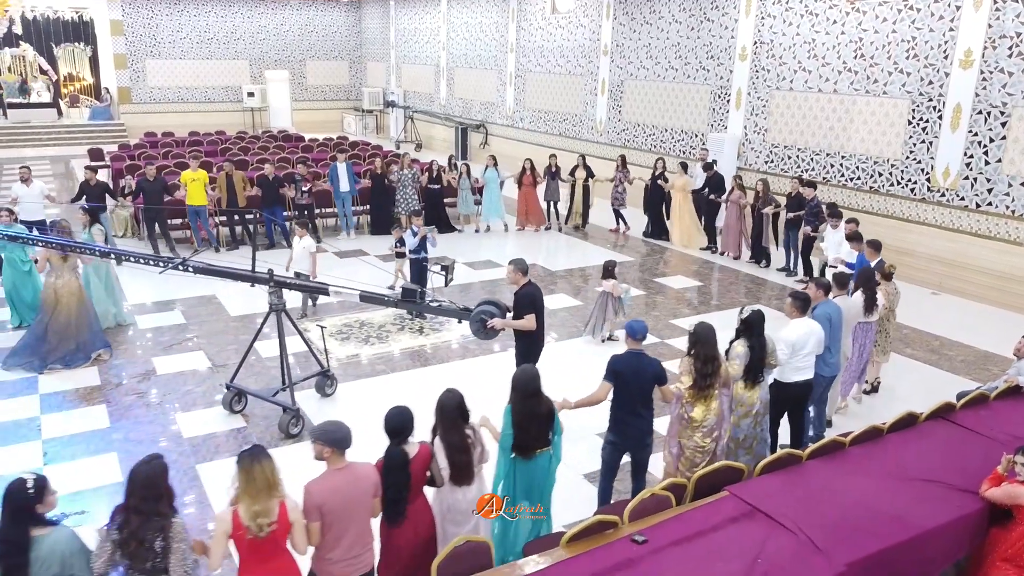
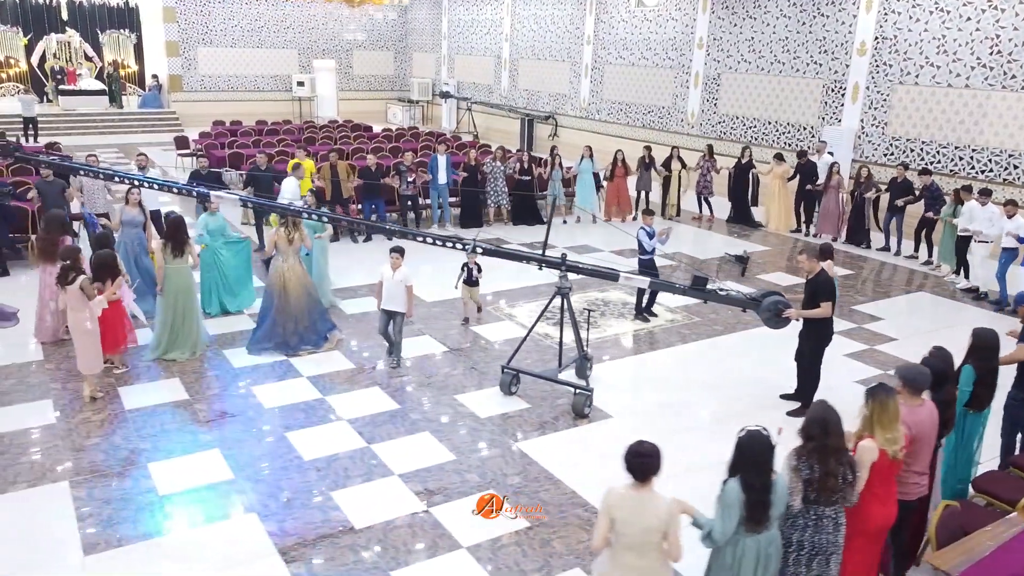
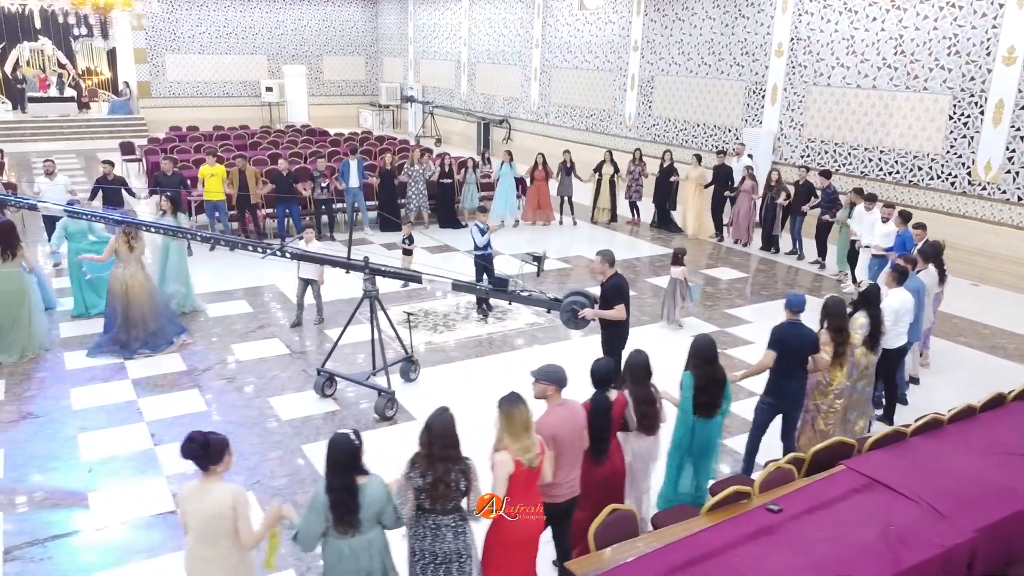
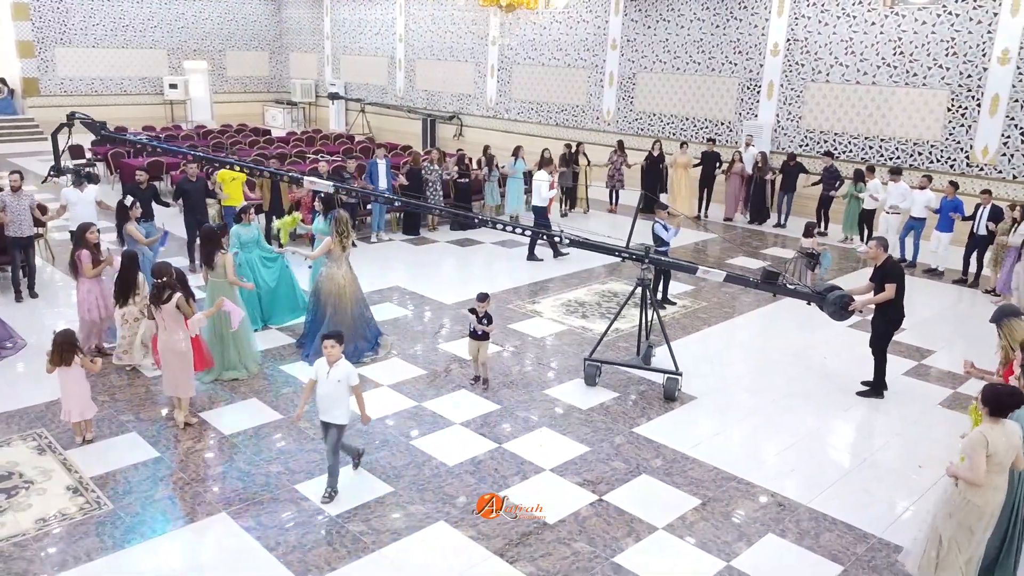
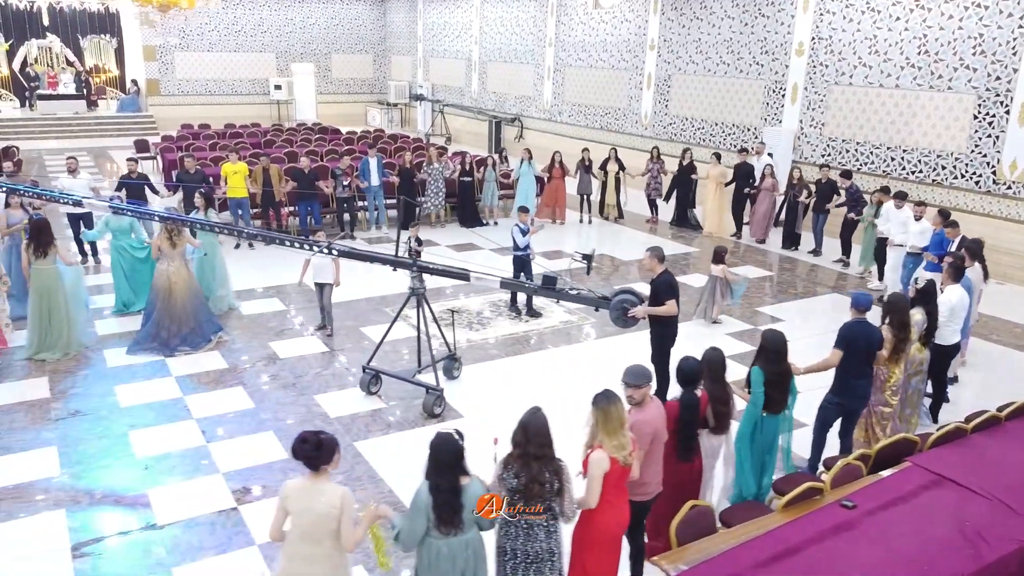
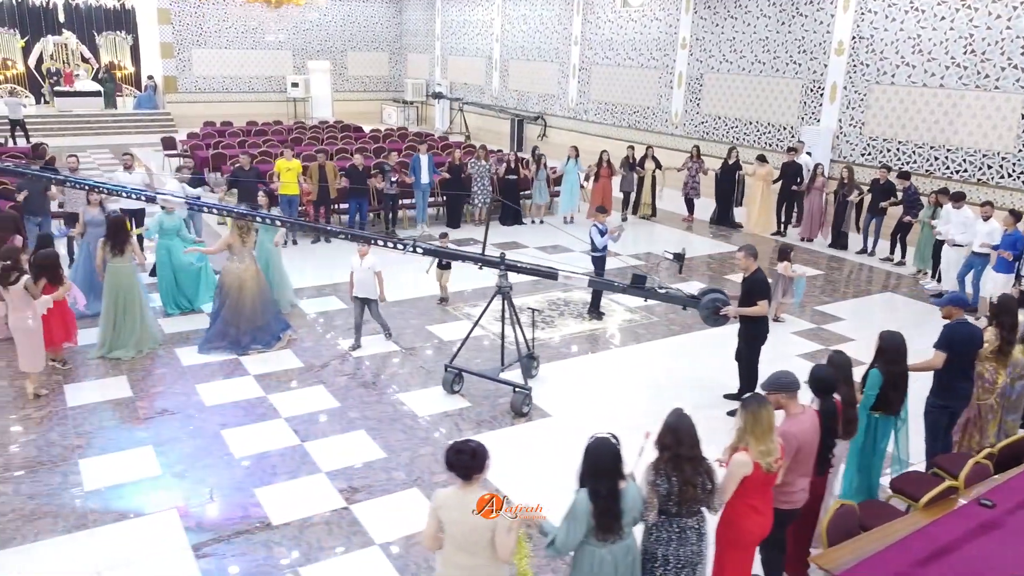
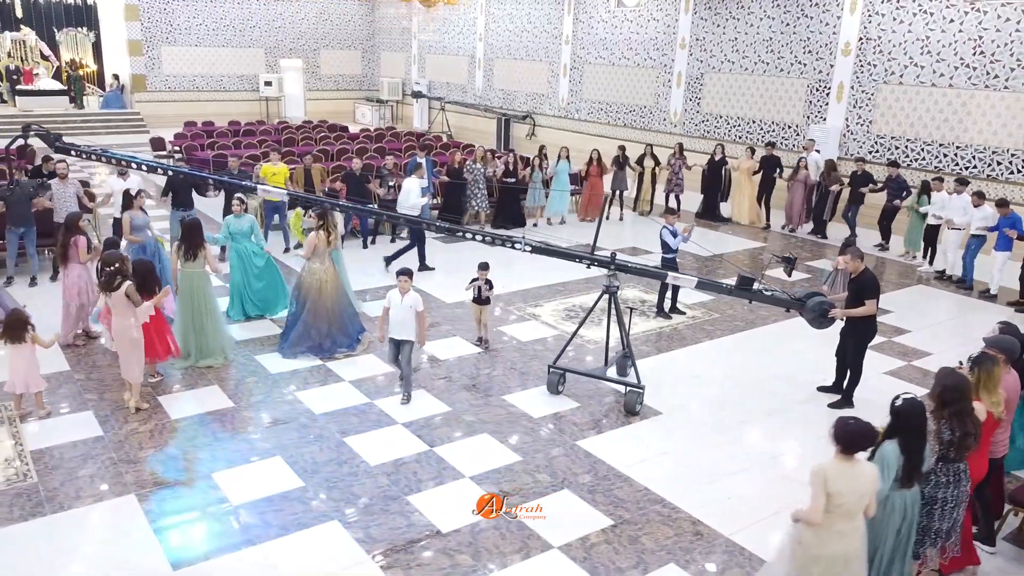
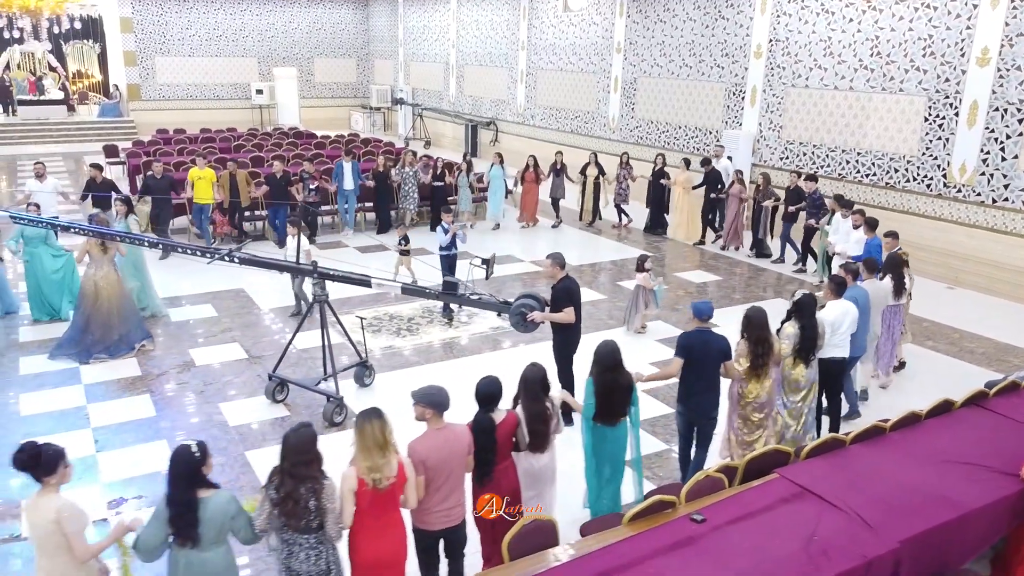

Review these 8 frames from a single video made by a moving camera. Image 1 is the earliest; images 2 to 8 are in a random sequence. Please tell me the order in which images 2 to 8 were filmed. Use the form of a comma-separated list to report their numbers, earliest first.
8, 3, 5, 6, 2, 7, 4
